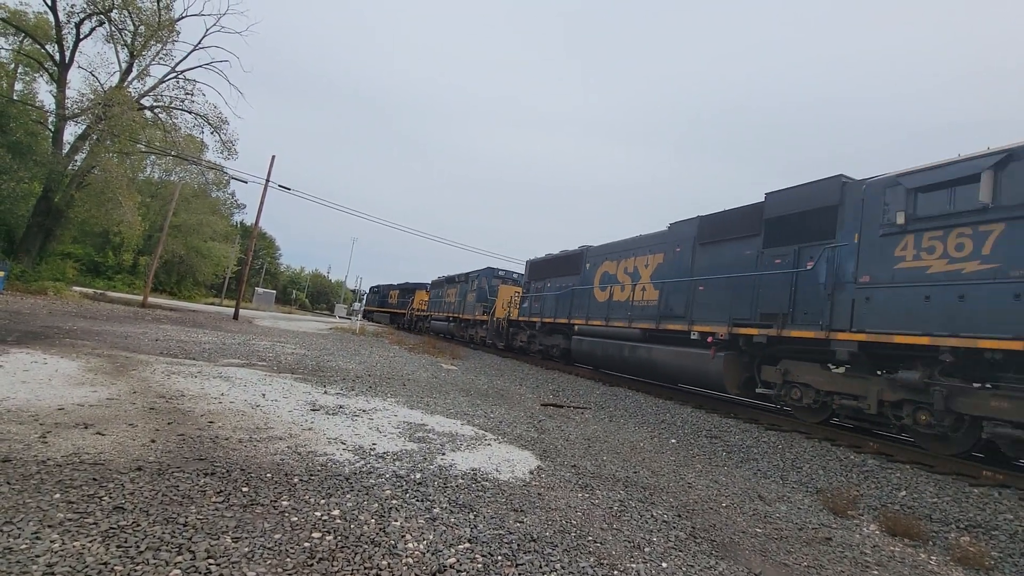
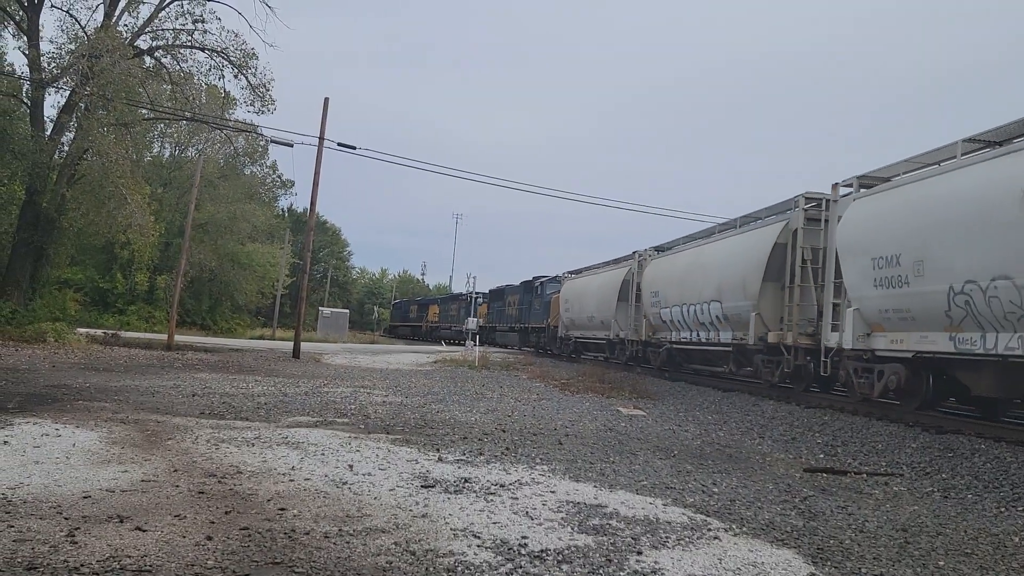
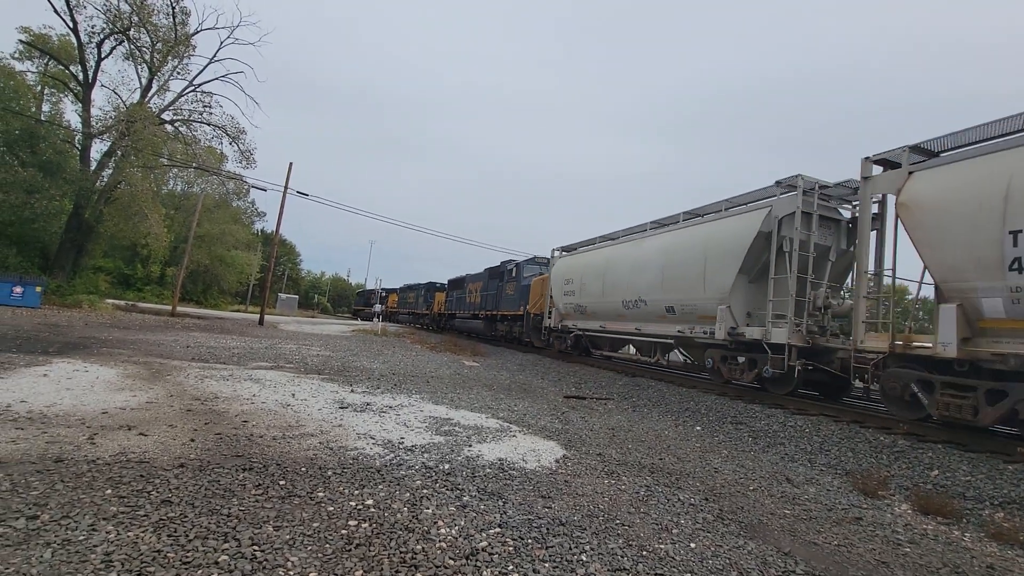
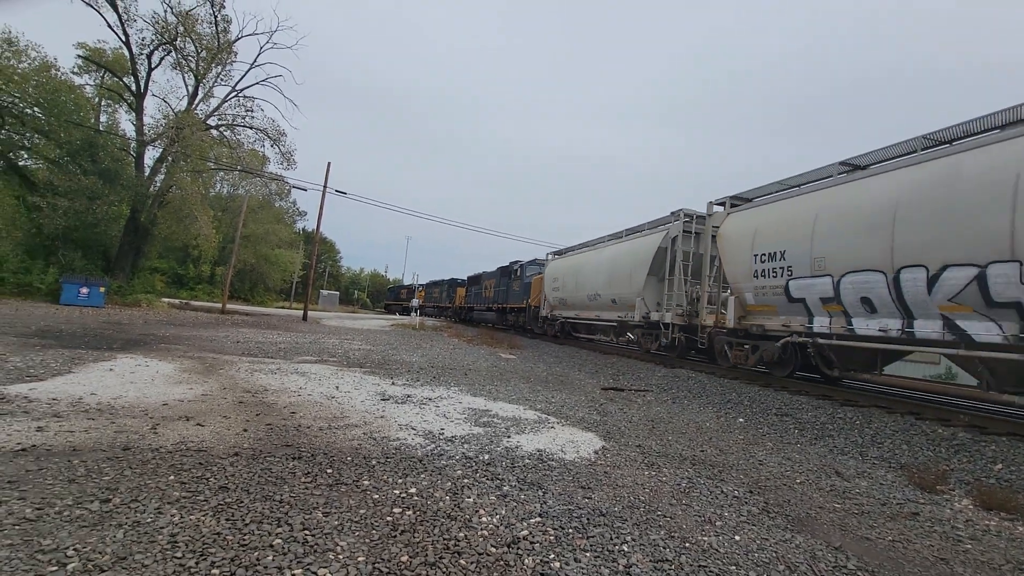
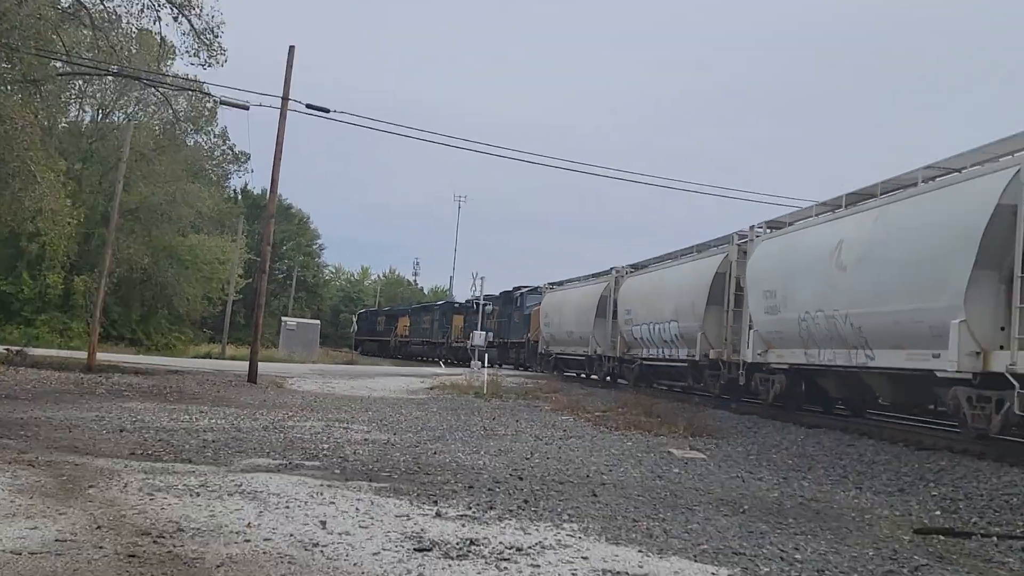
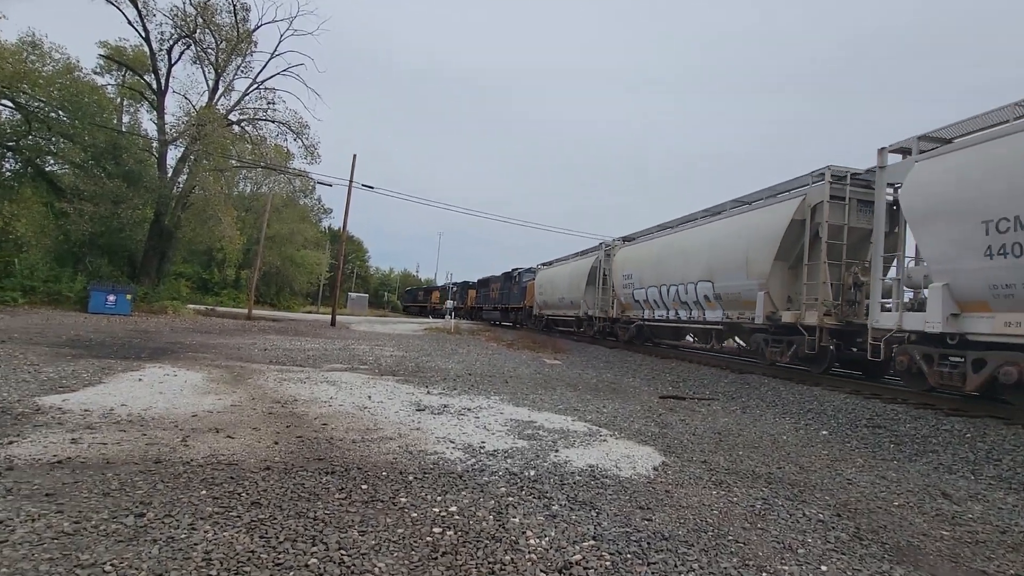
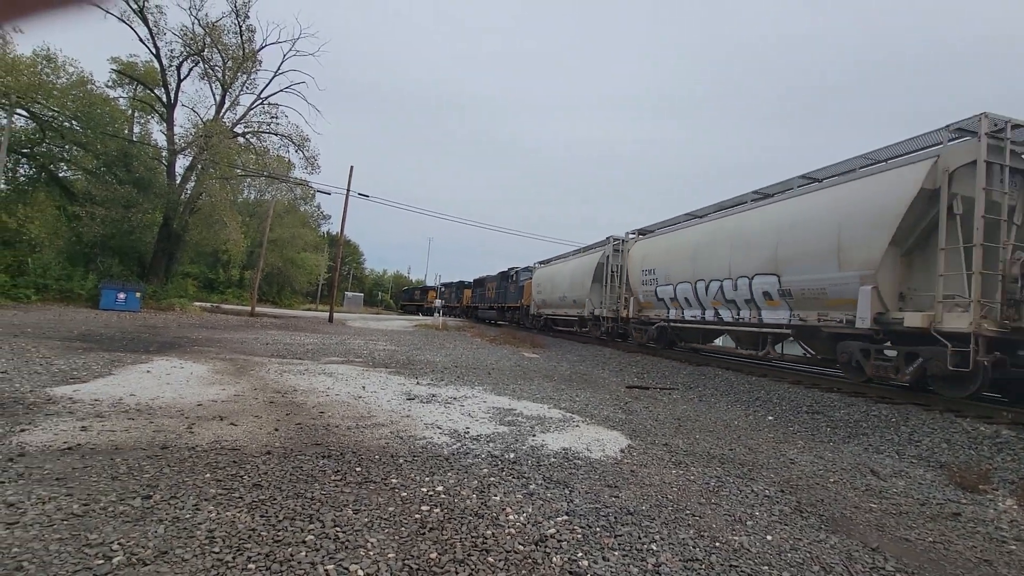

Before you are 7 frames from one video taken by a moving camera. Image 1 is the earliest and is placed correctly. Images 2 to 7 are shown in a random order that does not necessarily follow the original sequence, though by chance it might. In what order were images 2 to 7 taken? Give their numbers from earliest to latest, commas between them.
3, 4, 7, 6, 2, 5
